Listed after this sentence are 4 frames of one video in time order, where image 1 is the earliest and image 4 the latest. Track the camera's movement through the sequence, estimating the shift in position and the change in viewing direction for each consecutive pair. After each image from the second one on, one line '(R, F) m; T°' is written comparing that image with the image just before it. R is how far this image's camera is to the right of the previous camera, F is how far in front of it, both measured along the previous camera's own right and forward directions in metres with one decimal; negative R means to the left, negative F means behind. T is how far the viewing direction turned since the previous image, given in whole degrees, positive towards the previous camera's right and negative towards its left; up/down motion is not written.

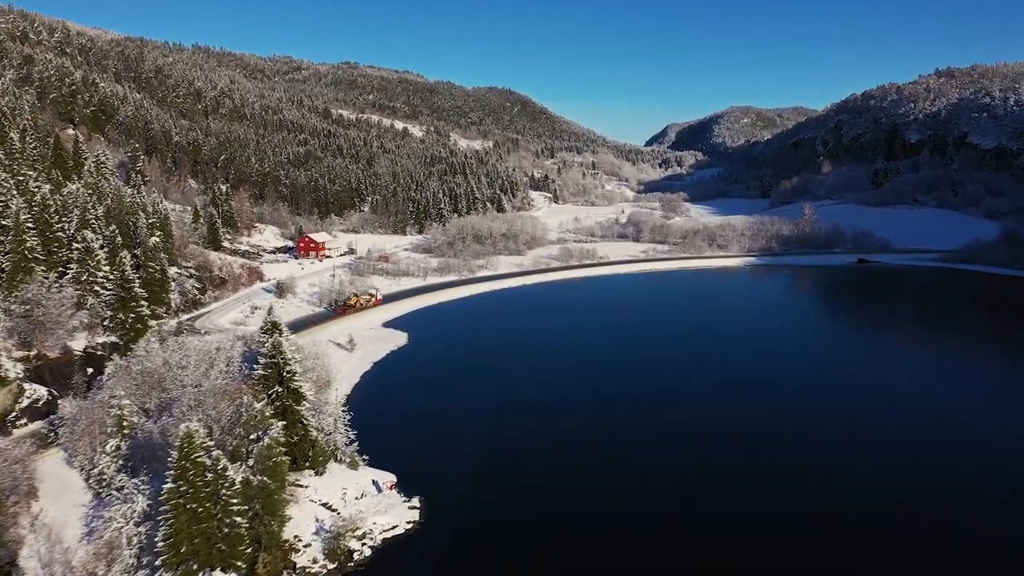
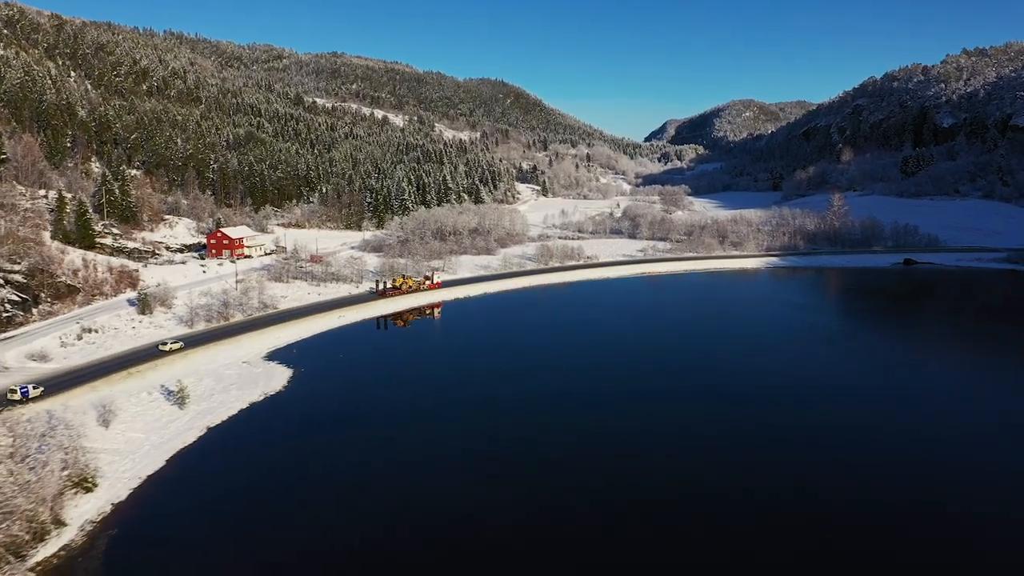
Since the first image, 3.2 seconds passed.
(+4.4, +17.2) m; 0°
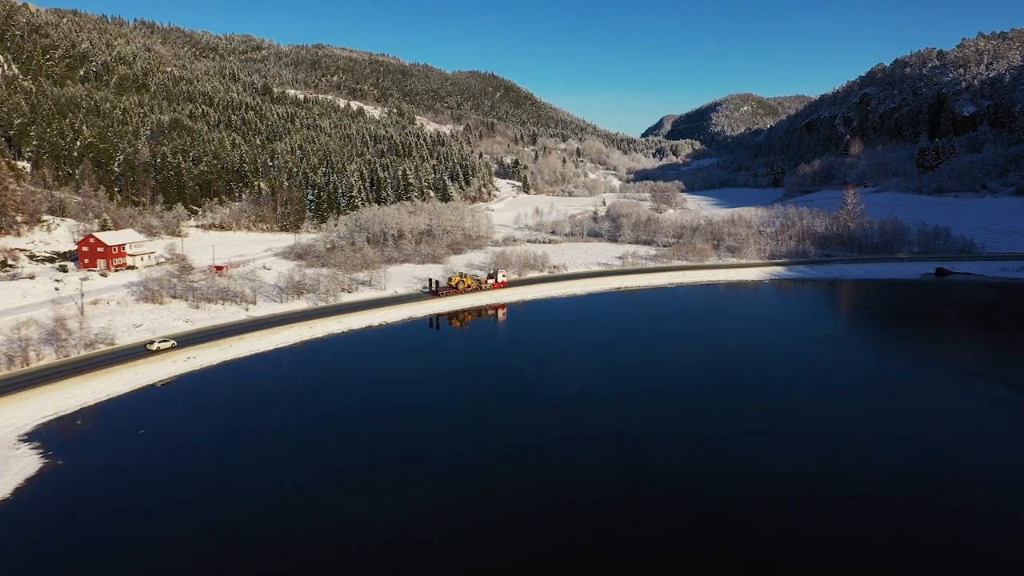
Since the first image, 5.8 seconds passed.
(+5.4, +13.1) m; 0°
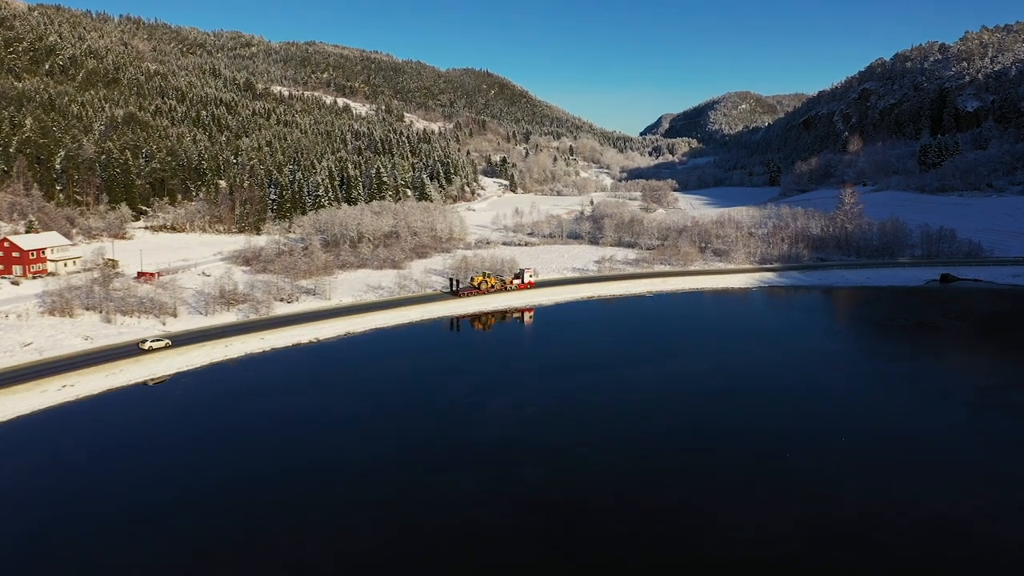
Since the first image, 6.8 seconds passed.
(+3.6, +5.3) m; 0°
